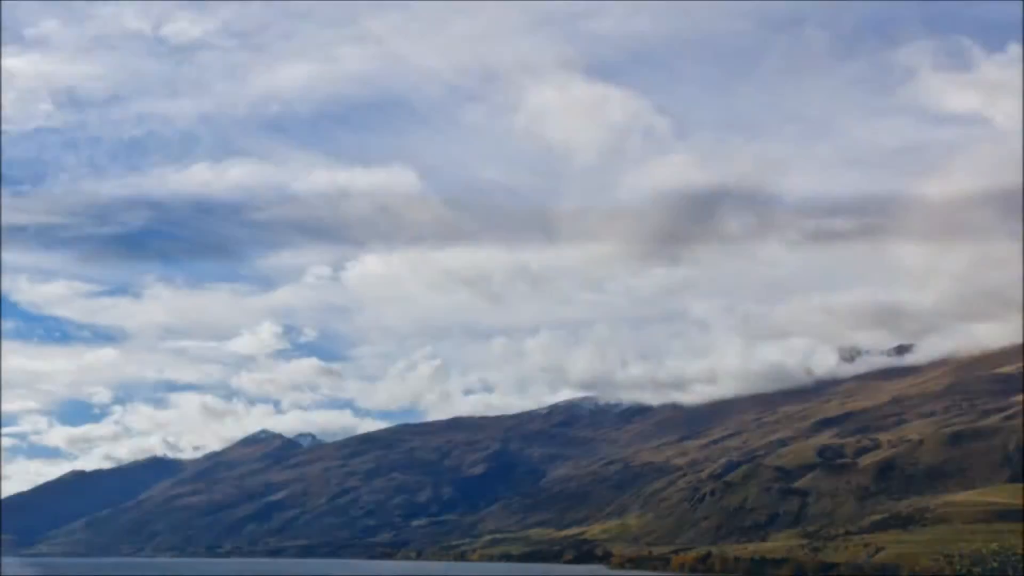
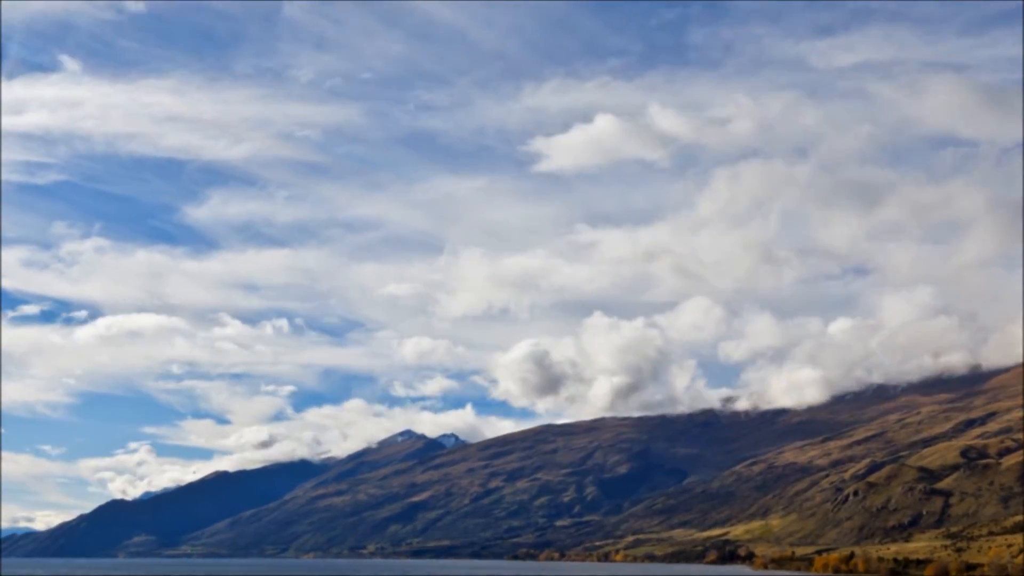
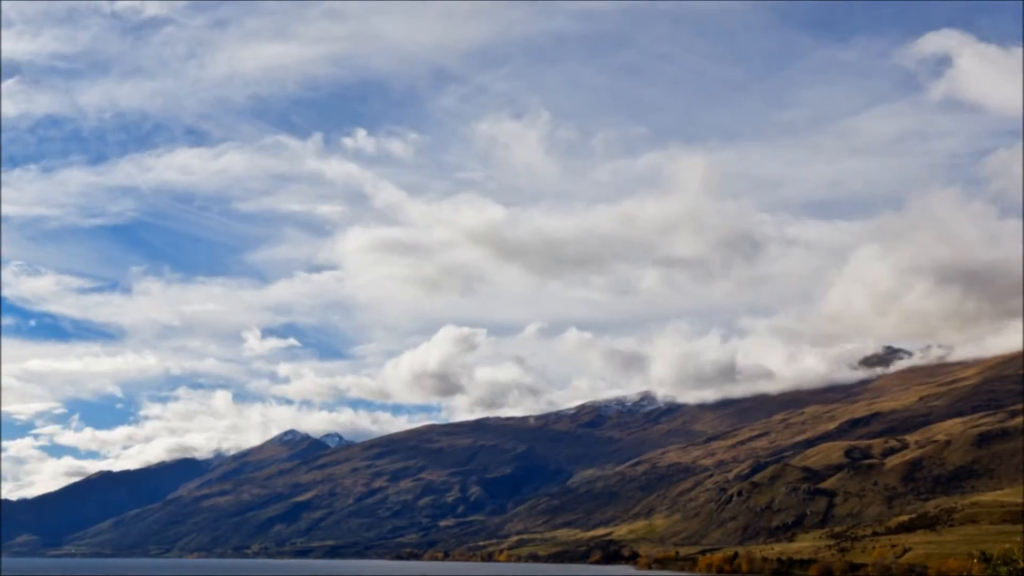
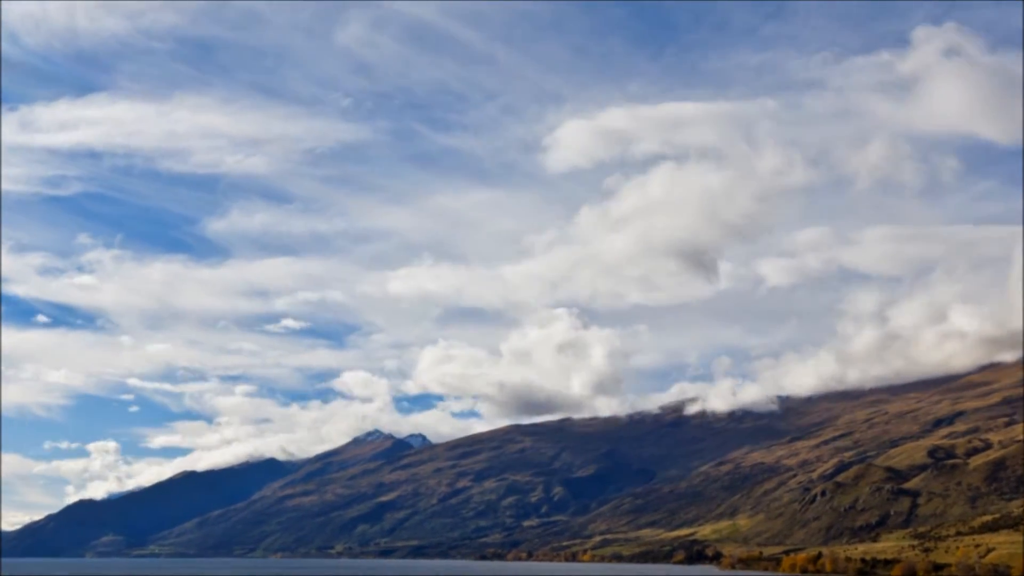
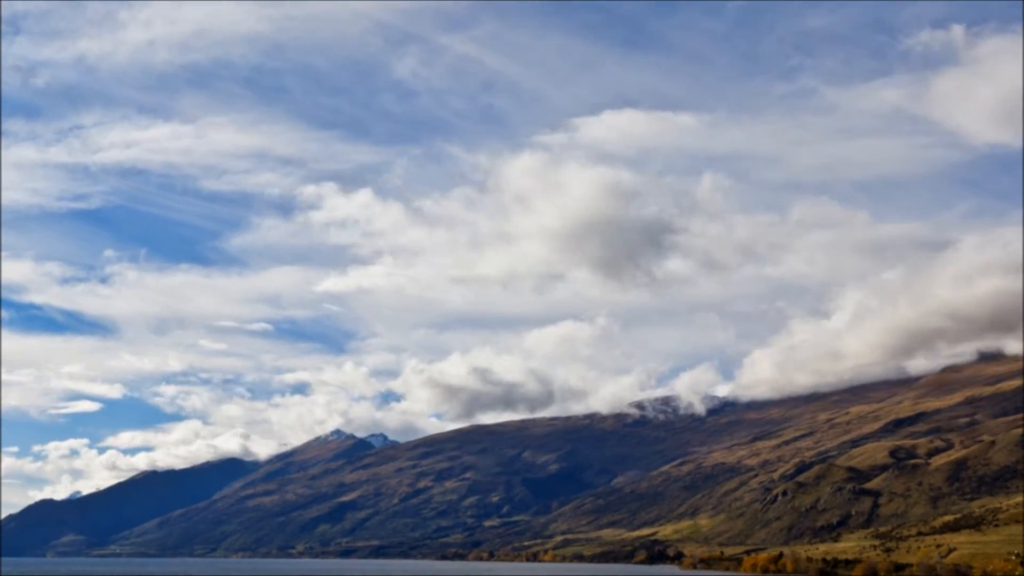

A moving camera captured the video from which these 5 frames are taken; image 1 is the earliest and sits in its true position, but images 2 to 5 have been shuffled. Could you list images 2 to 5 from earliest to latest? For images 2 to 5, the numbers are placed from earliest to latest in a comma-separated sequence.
3, 5, 4, 2
